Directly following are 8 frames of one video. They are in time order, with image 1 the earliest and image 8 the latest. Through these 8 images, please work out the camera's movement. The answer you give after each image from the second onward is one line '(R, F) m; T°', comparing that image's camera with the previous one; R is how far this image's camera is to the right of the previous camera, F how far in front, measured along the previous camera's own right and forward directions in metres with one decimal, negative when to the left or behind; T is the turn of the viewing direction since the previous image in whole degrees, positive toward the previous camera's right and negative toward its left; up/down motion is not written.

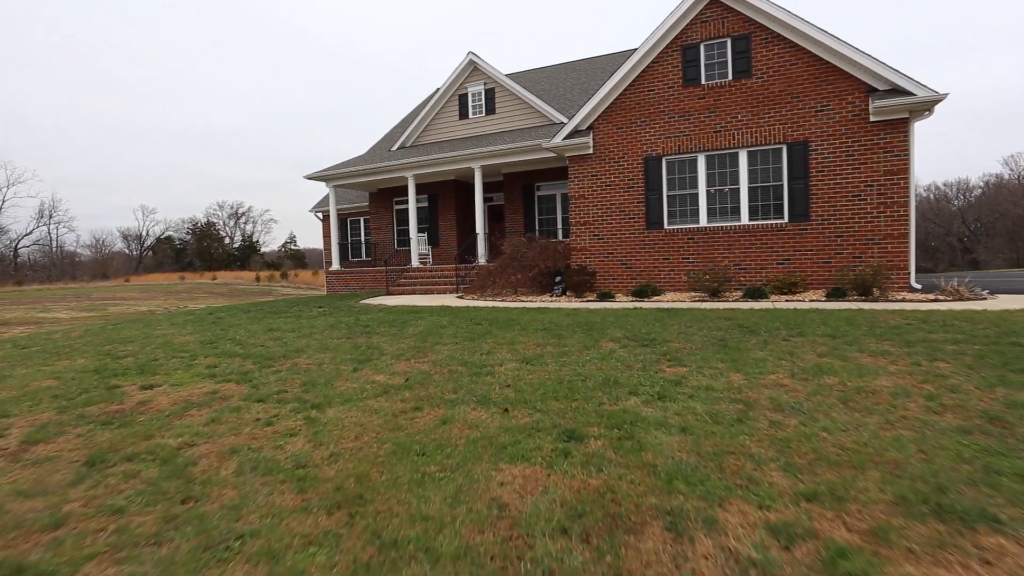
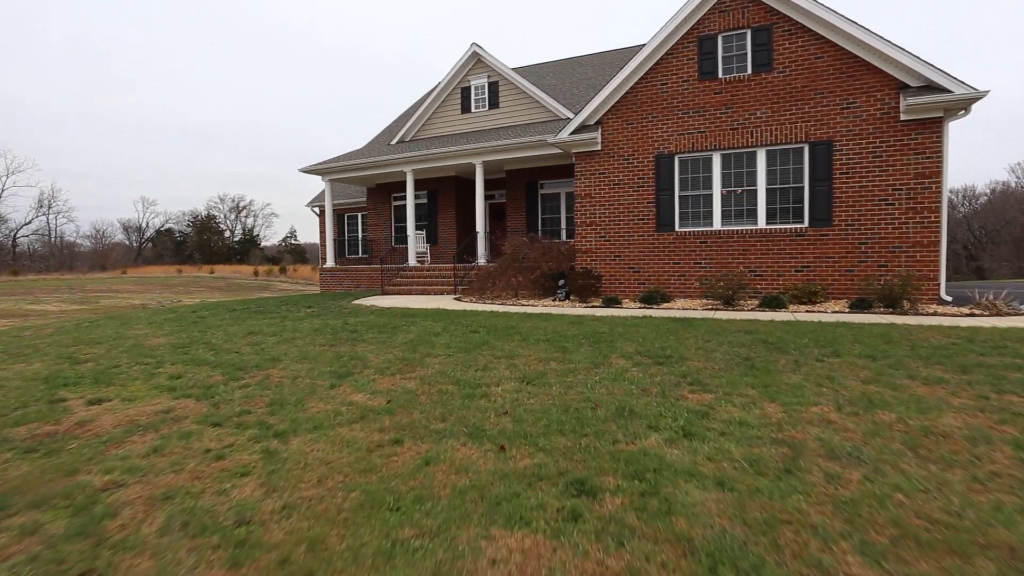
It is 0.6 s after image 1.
(0.0, +0.7) m; 0°
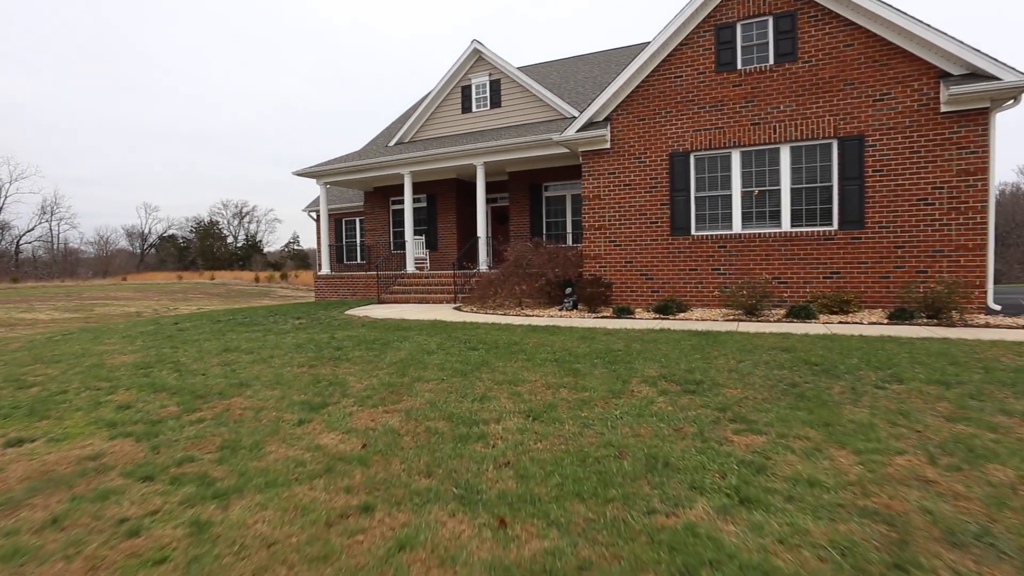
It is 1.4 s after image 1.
(0.0, +0.8) m; 0°
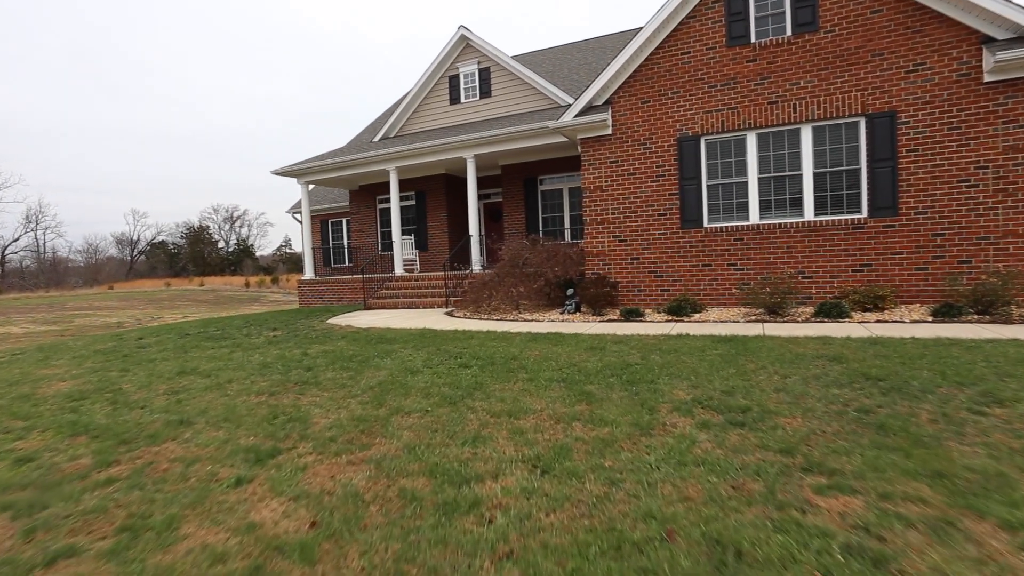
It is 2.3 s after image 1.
(0.0, +0.9) m; 0°
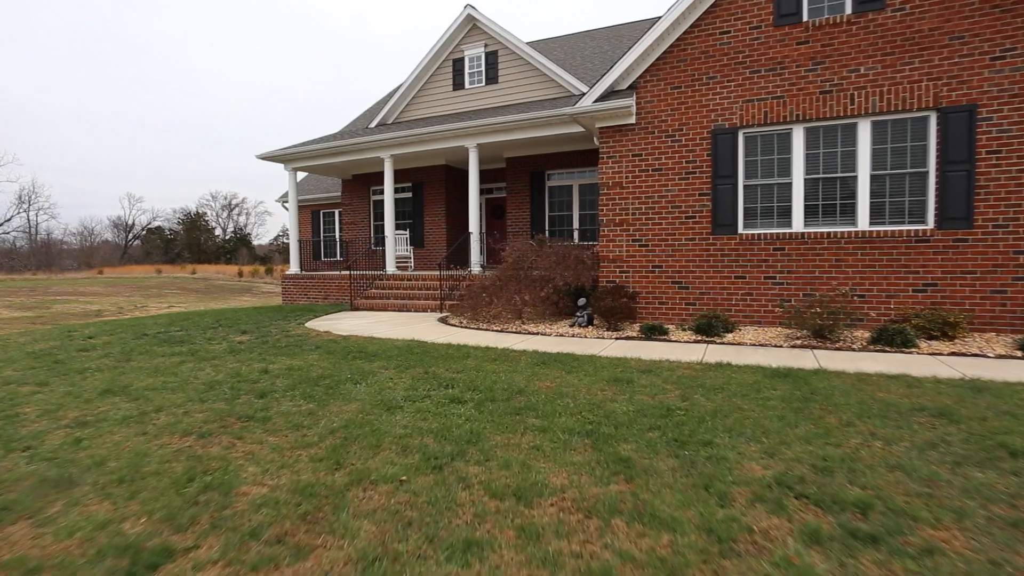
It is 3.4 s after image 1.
(-0.1, +1.2) m; 0°
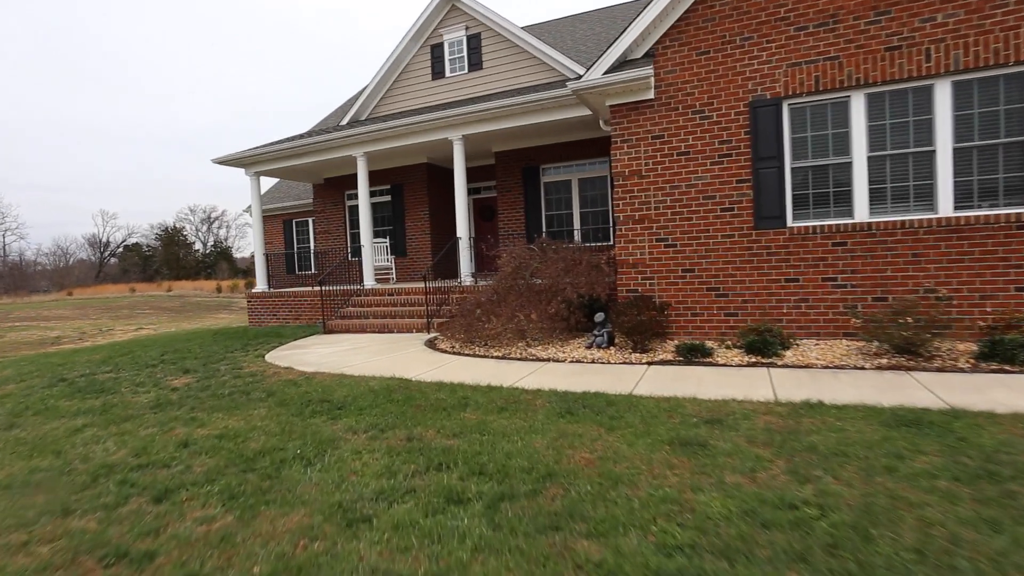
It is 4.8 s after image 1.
(-0.2, +1.6) m; +1°
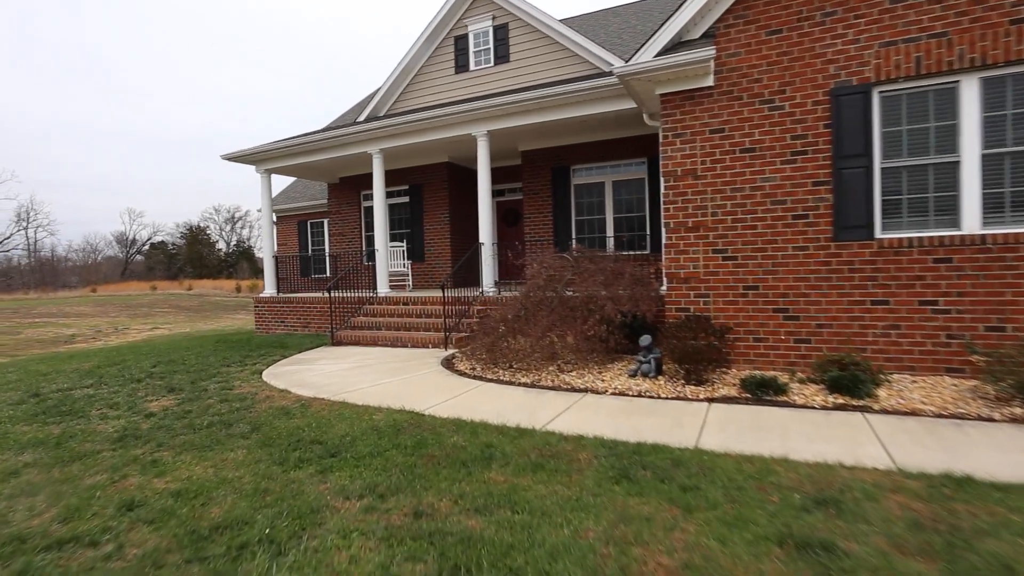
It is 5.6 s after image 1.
(-0.2, +1.0) m; -2°
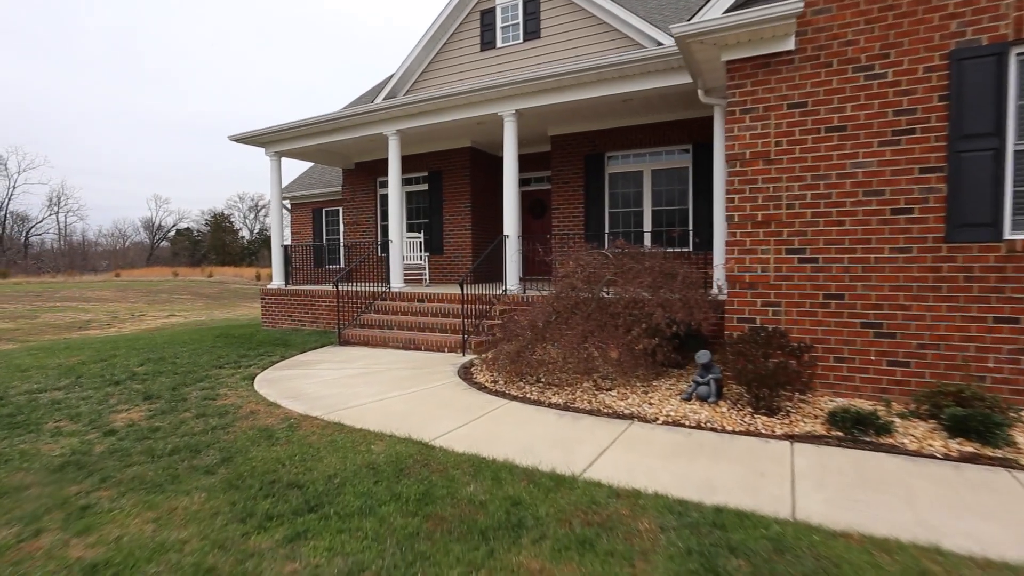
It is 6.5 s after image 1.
(-0.1, +1.0) m; -2°
